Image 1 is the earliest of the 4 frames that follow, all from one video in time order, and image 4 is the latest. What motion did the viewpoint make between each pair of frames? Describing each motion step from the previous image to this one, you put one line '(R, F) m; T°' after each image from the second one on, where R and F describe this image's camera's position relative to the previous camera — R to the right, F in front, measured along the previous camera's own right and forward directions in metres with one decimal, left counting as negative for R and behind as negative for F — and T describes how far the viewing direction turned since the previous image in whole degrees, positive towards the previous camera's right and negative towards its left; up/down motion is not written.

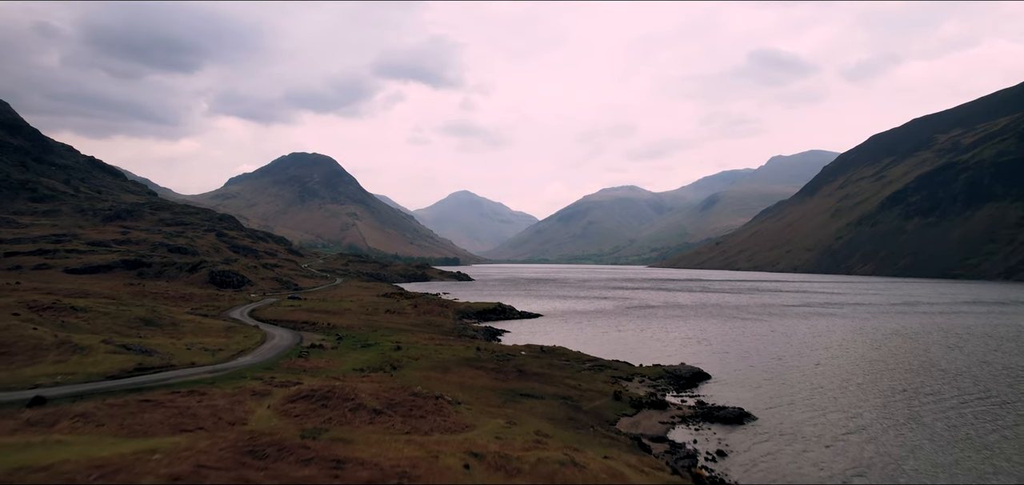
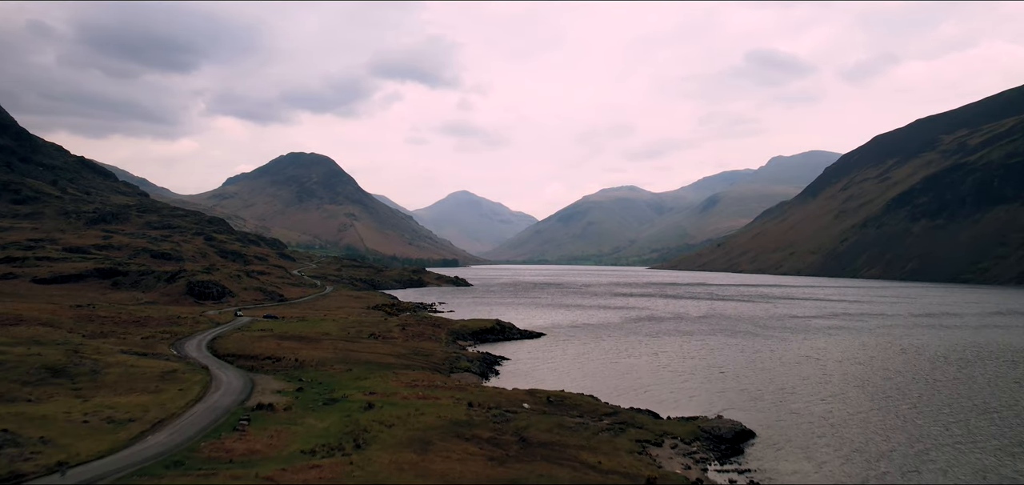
(-0.1, +8.4) m; 0°
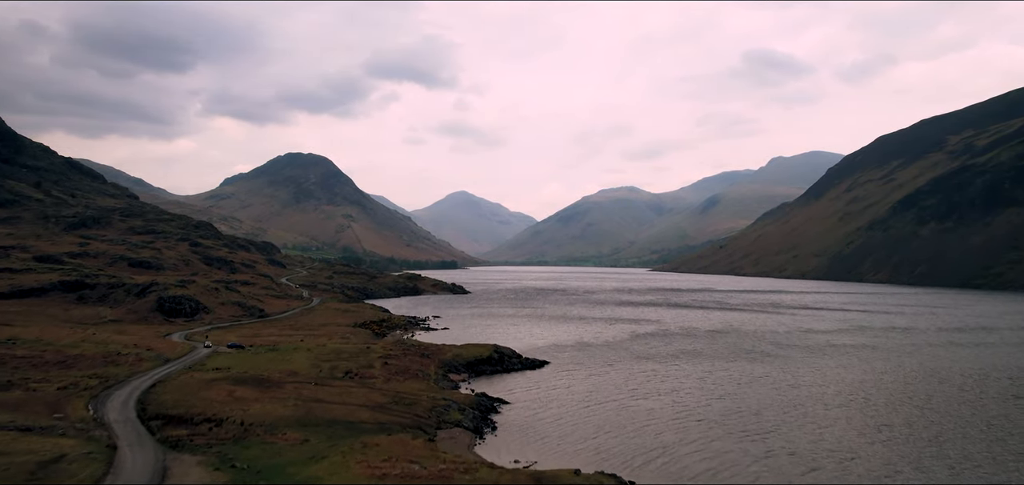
(-0.1, +9.7) m; 0°
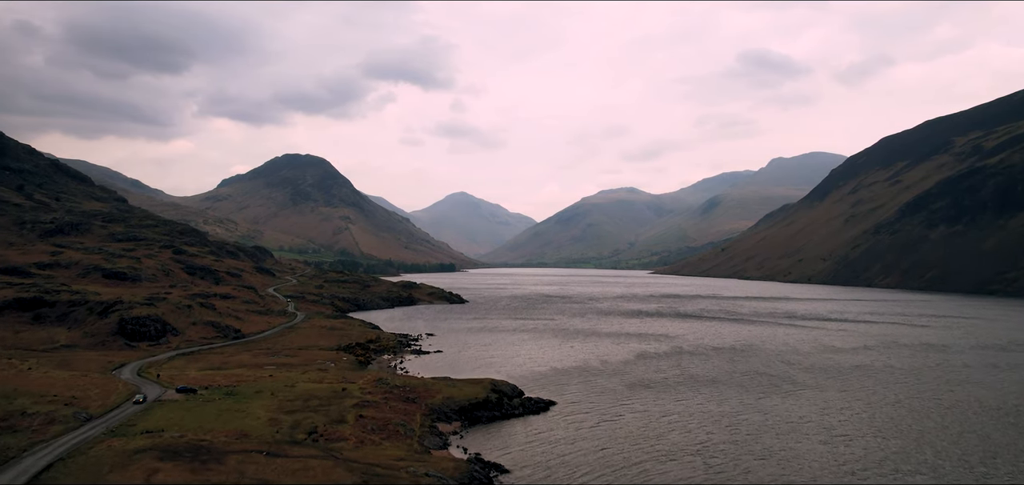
(-0.2, +10.6) m; 0°
